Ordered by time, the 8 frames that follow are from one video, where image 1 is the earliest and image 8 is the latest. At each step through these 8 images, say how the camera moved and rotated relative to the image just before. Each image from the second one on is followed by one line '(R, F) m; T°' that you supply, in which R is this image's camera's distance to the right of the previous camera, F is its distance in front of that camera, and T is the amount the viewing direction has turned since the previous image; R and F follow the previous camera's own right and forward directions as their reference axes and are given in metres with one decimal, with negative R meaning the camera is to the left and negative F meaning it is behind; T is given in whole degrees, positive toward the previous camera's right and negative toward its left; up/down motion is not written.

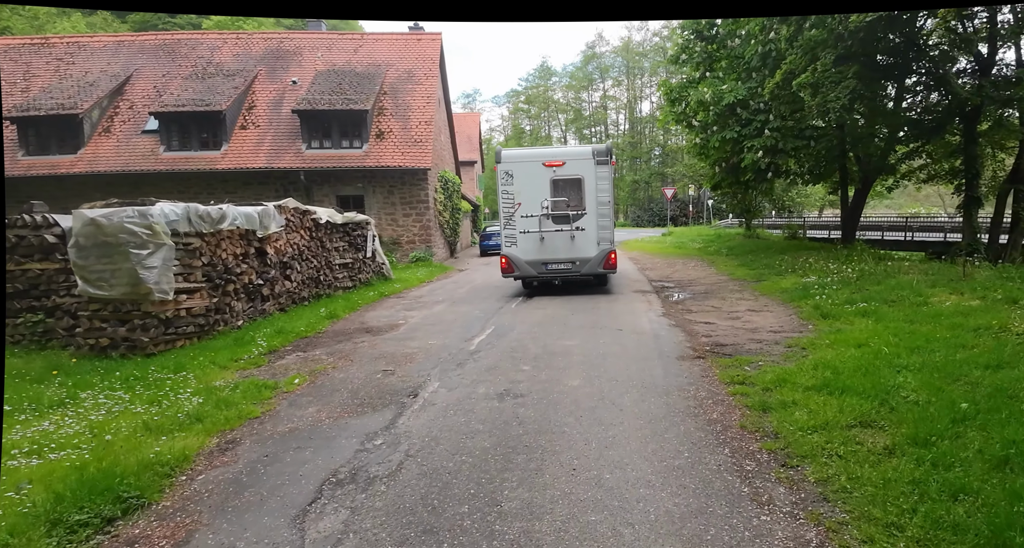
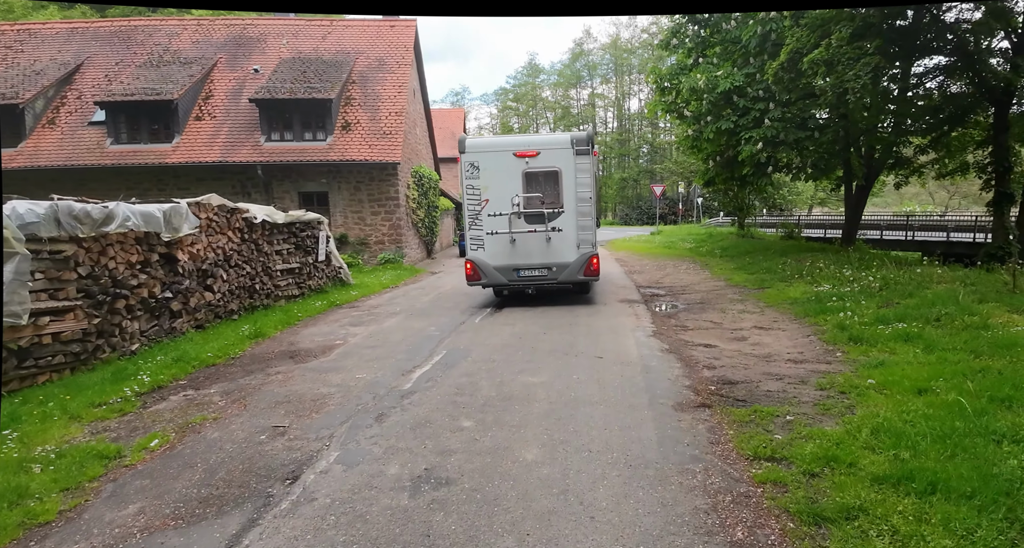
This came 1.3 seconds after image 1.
(+0.4, +1.8) m; +1°
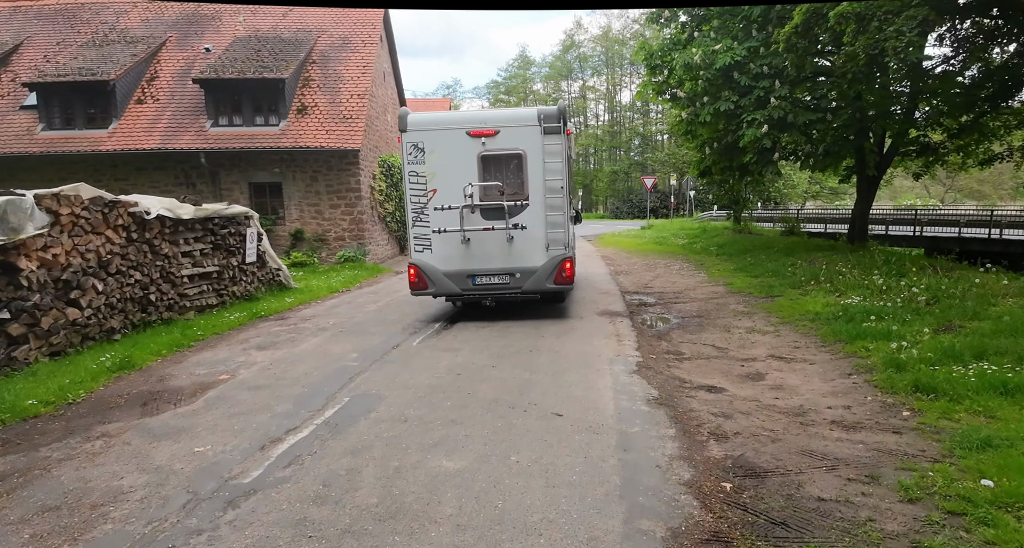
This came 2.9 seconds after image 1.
(+0.6, +2.1) m; +1°
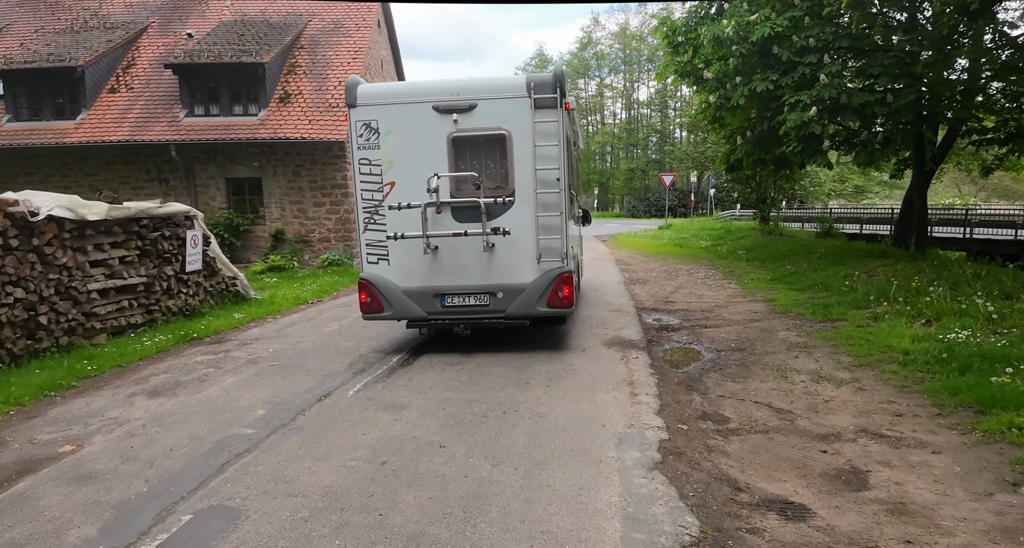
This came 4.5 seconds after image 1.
(+0.4, +2.1) m; -2°
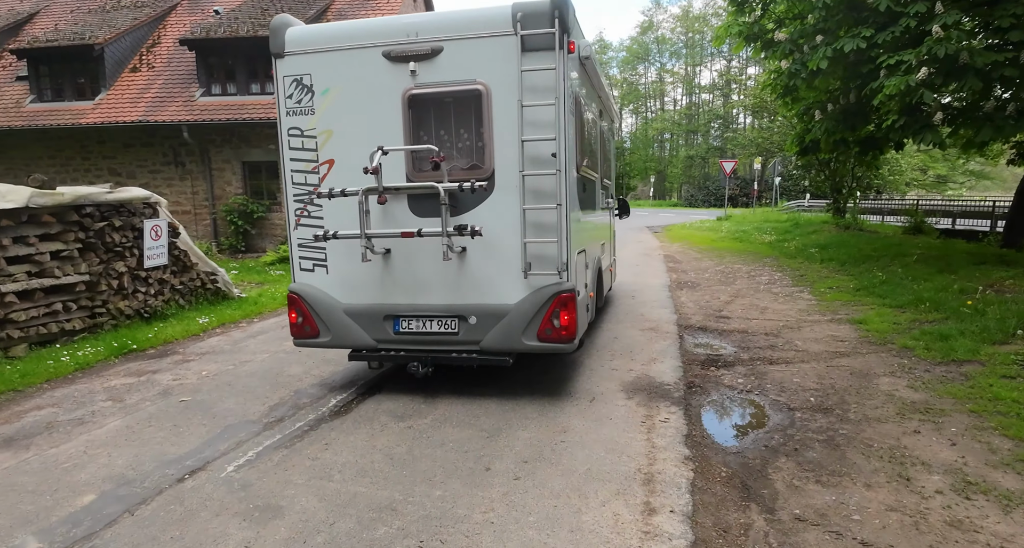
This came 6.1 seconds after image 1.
(+0.6, +2.0) m; -5°
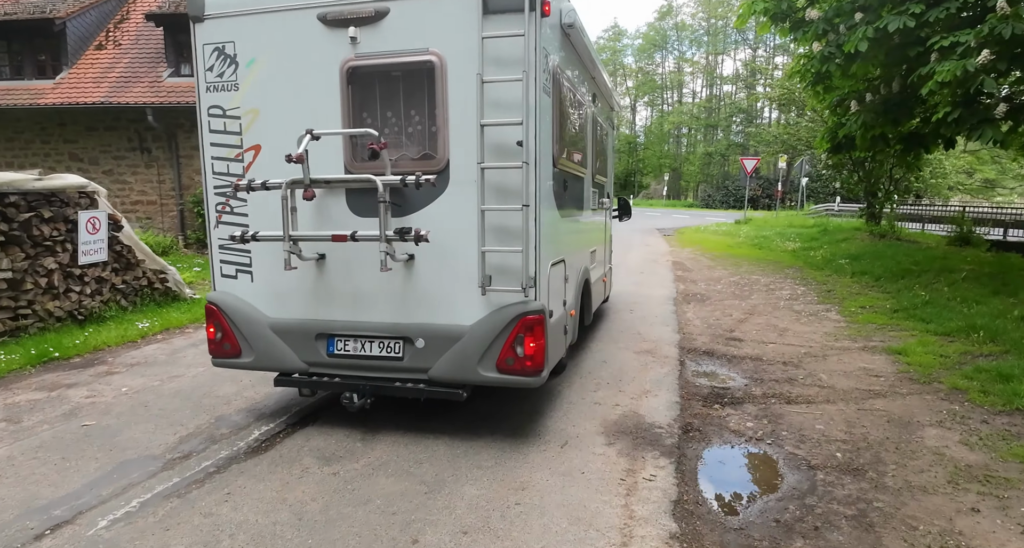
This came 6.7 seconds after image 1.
(+0.4, +0.8) m; -2°
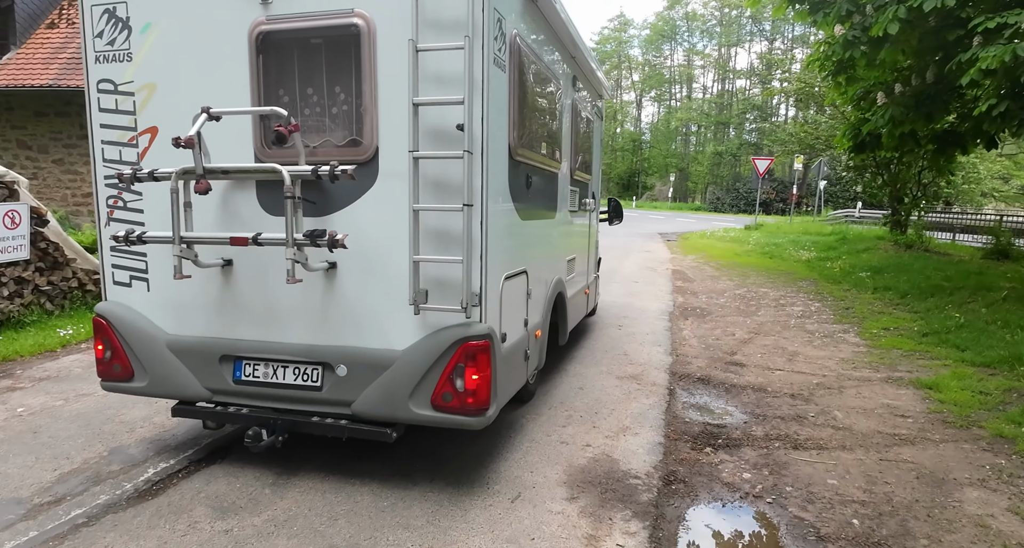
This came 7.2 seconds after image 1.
(+0.4, +0.7) m; -1°
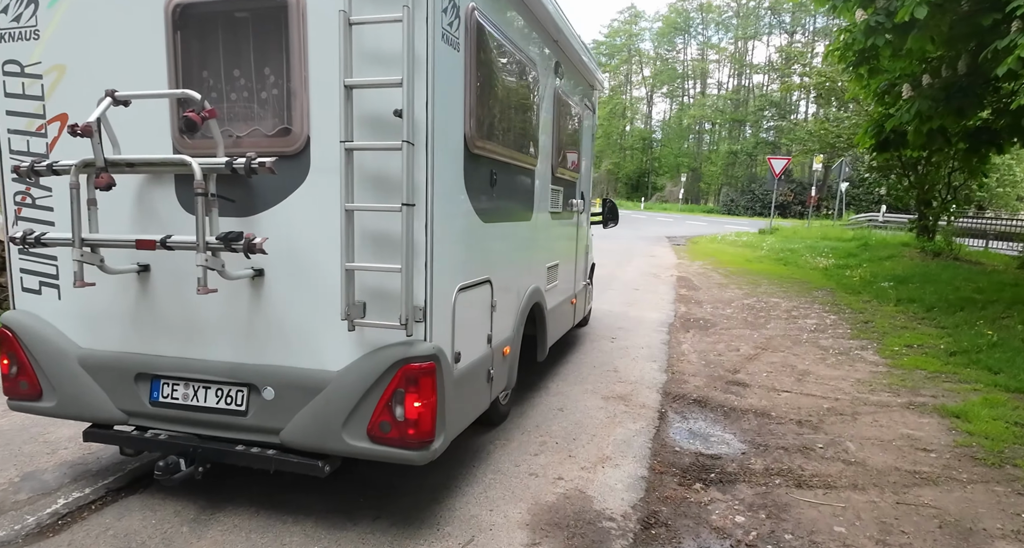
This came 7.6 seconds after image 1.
(+0.3, +0.4) m; -2°
